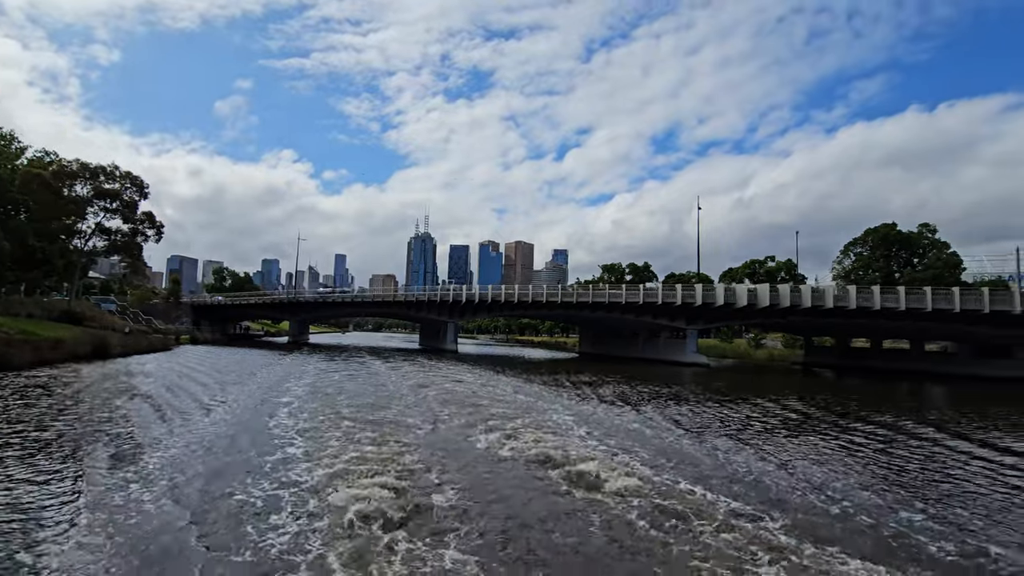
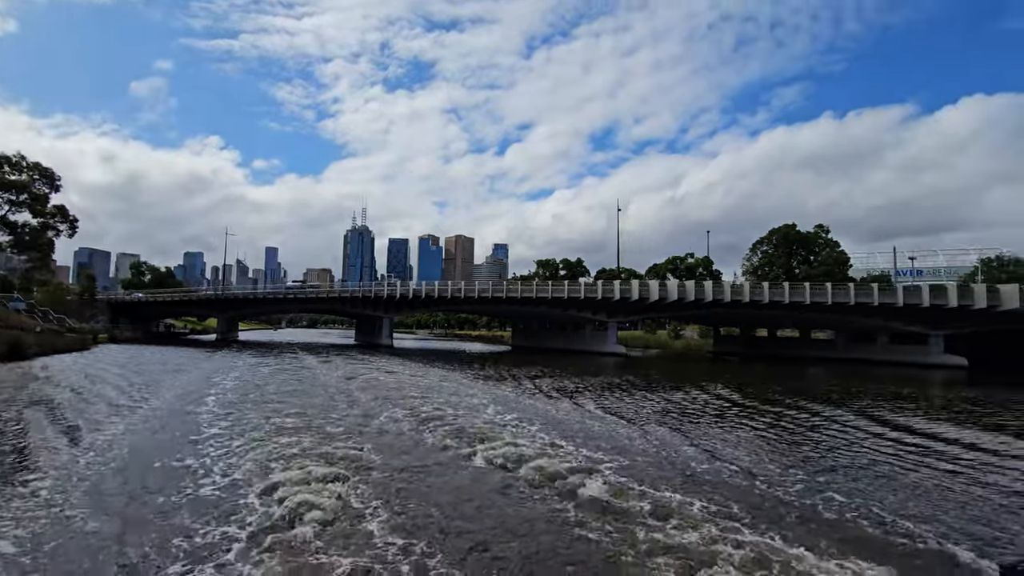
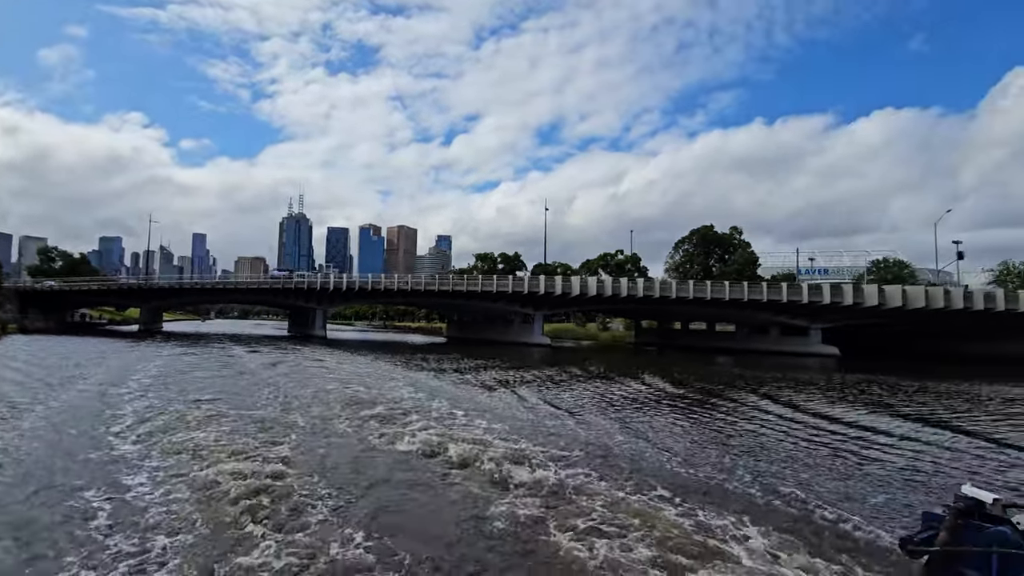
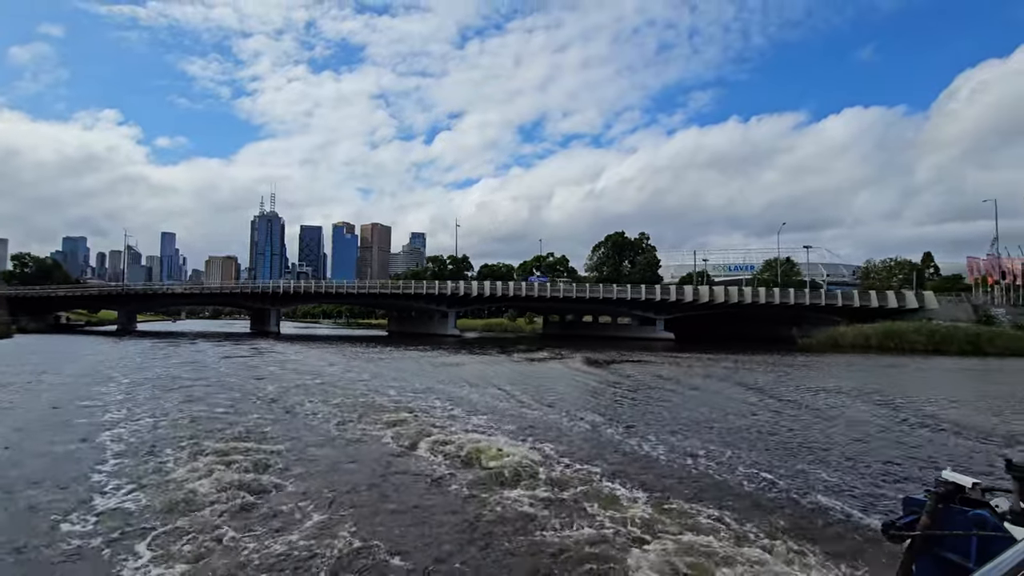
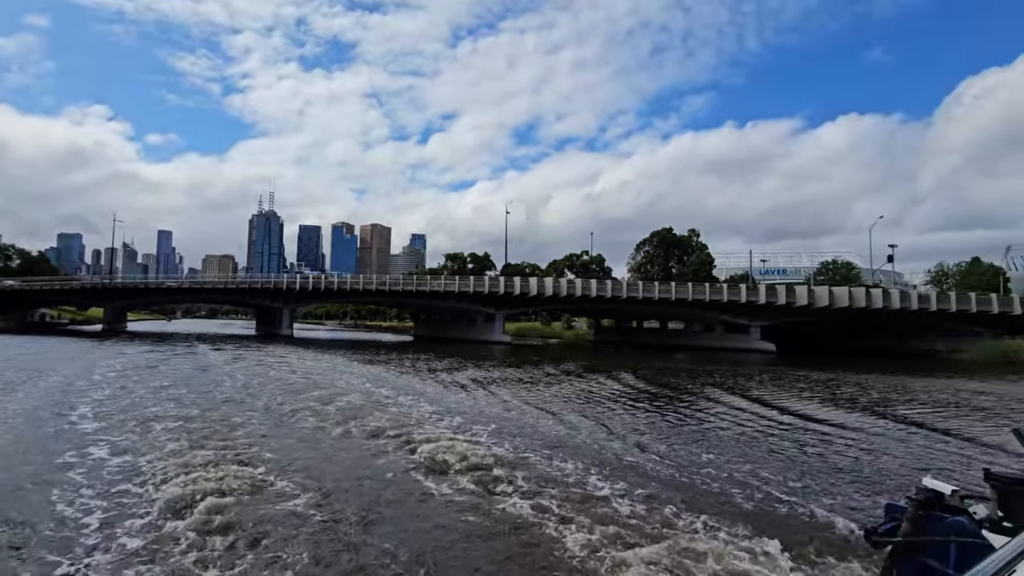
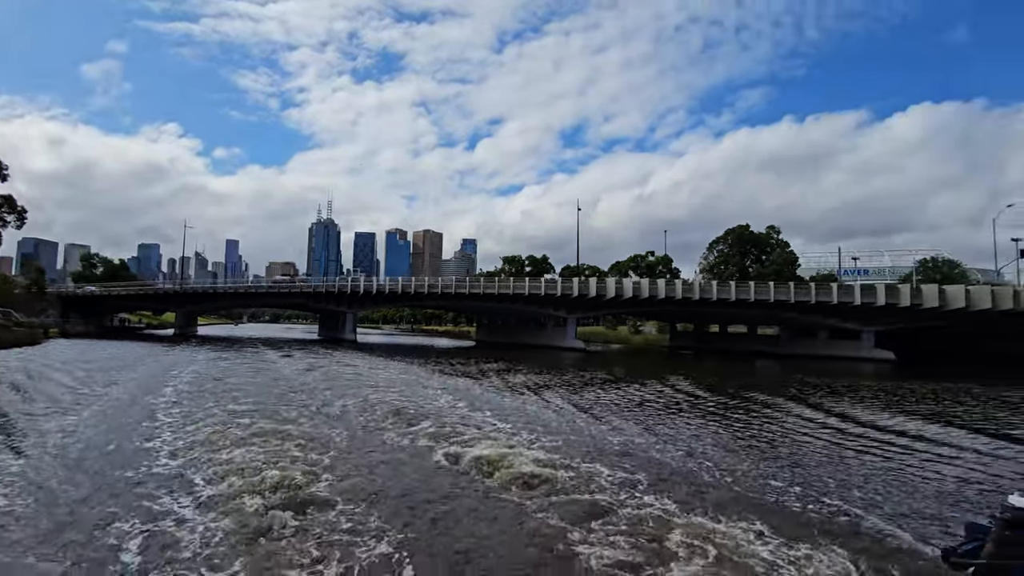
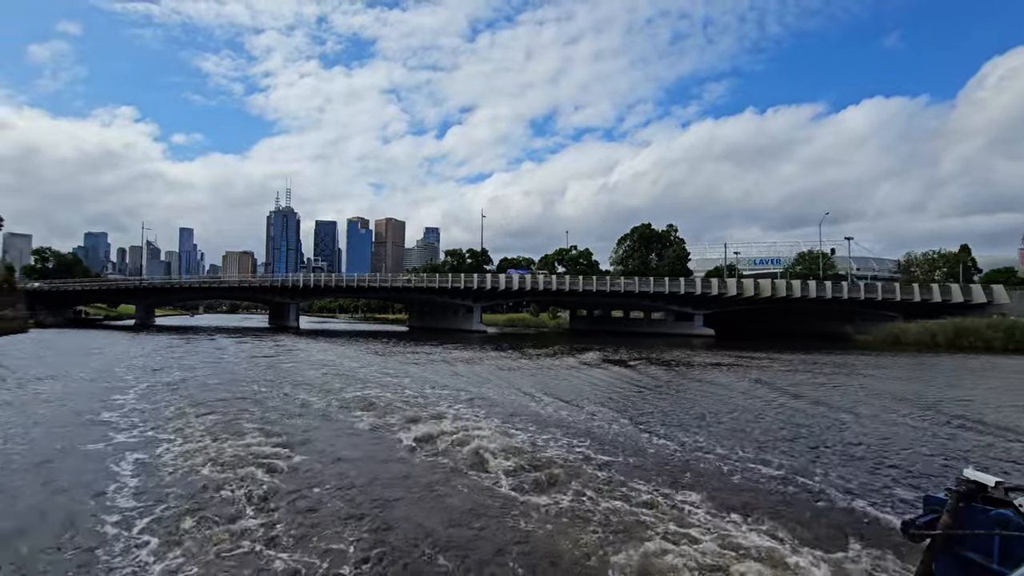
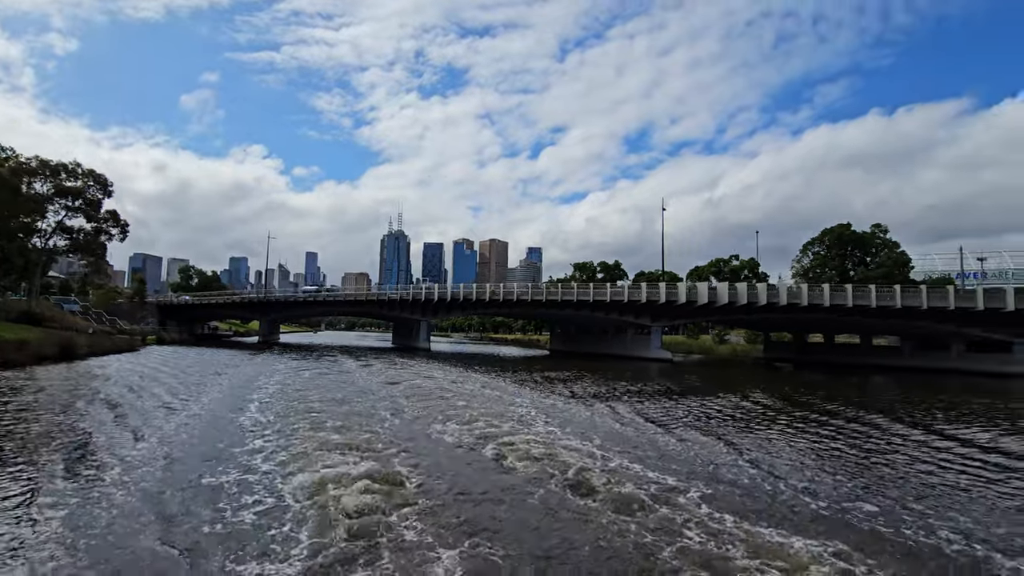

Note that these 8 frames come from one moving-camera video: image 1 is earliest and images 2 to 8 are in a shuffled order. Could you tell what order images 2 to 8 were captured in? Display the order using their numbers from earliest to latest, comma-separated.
8, 2, 6, 3, 5, 7, 4
